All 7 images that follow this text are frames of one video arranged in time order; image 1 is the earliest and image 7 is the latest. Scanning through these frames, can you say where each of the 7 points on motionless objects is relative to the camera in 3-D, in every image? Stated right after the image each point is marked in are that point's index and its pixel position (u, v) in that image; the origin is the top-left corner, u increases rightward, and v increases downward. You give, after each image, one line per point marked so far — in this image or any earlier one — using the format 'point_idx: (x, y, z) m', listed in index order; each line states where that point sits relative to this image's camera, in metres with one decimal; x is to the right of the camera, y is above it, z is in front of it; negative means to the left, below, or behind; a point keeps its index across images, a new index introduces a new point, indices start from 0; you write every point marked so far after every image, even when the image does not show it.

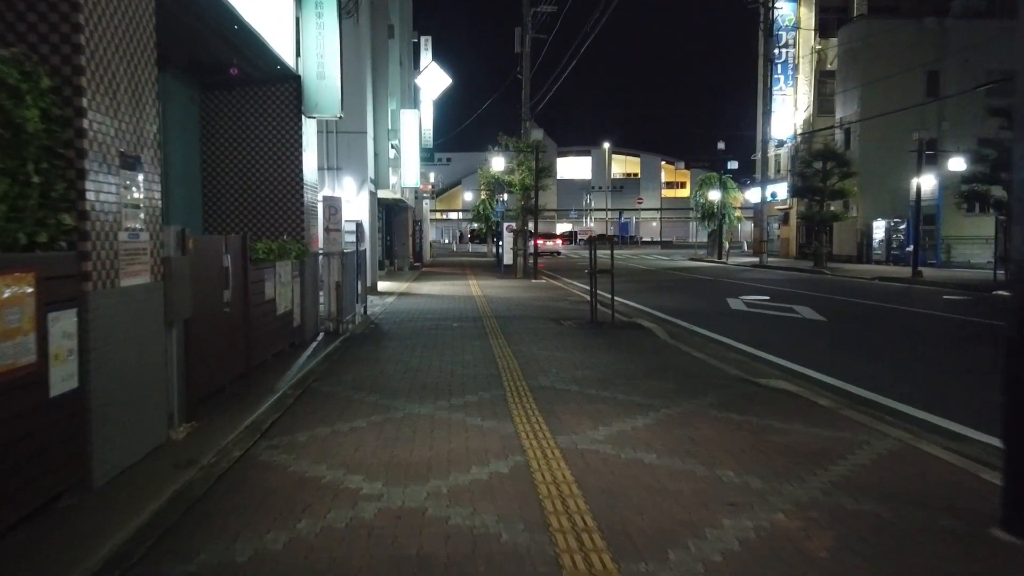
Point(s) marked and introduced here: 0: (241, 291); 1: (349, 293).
0: (-3.5, 0.0, +9.5) m
1: (-3.5, -0.1, +15.6) m
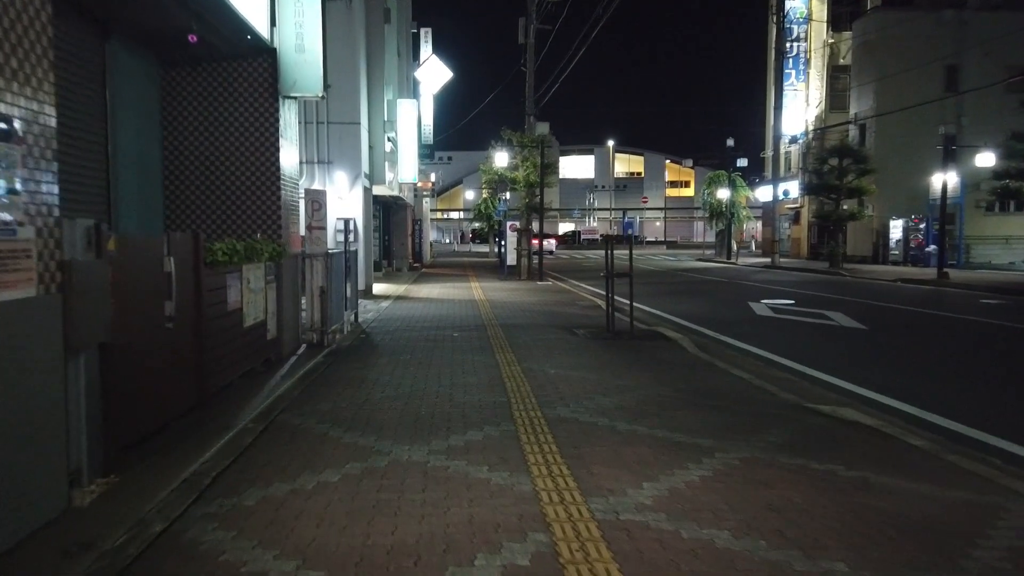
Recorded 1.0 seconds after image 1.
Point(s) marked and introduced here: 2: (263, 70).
0: (-3.4, -0.1, +7.8) m
1: (-3.3, -0.2, +13.9) m
2: (-3.8, +3.3, +11.2) m
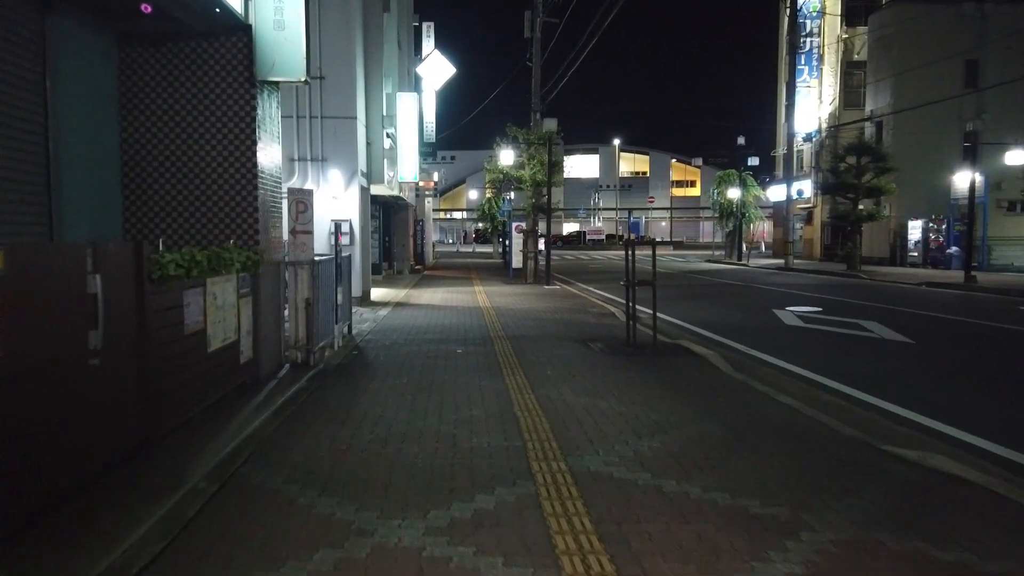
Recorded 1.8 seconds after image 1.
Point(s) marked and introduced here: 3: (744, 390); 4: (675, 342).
0: (-3.2, -0.3, +6.3) m
1: (-3.2, -0.4, +12.4) m
2: (-3.6, +3.1, +9.7) m
3: (+3.2, -1.4, +10.2) m
4: (+3.1, -1.0, +14.2) m
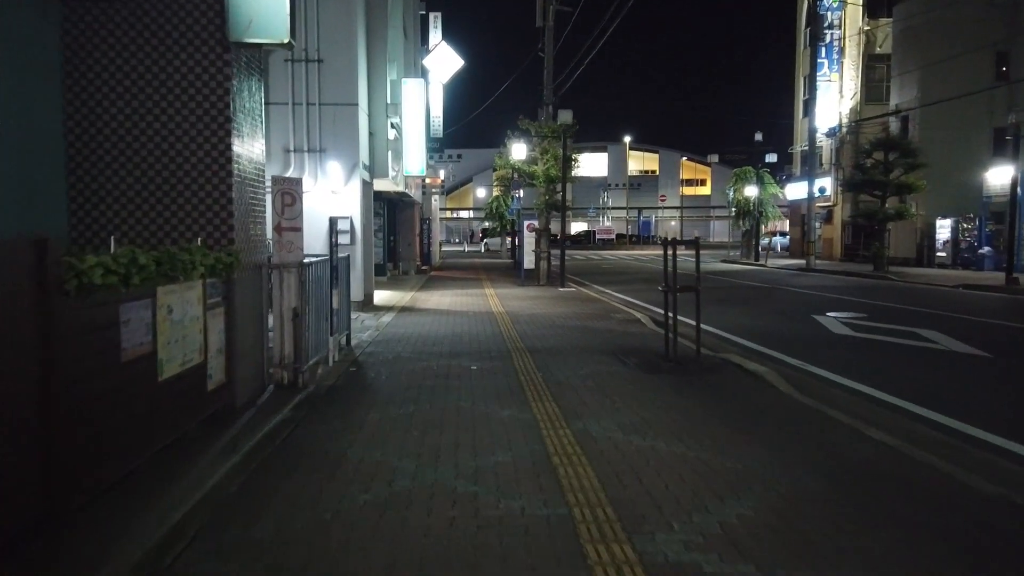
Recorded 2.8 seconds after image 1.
0: (-2.9, -0.4, +4.5) m
1: (-2.8, -0.5, +10.6) m
2: (-3.3, +3.0, +8.0) m
3: (+3.5, -1.5, +8.4) m
4: (+3.5, -1.1, +12.4) m
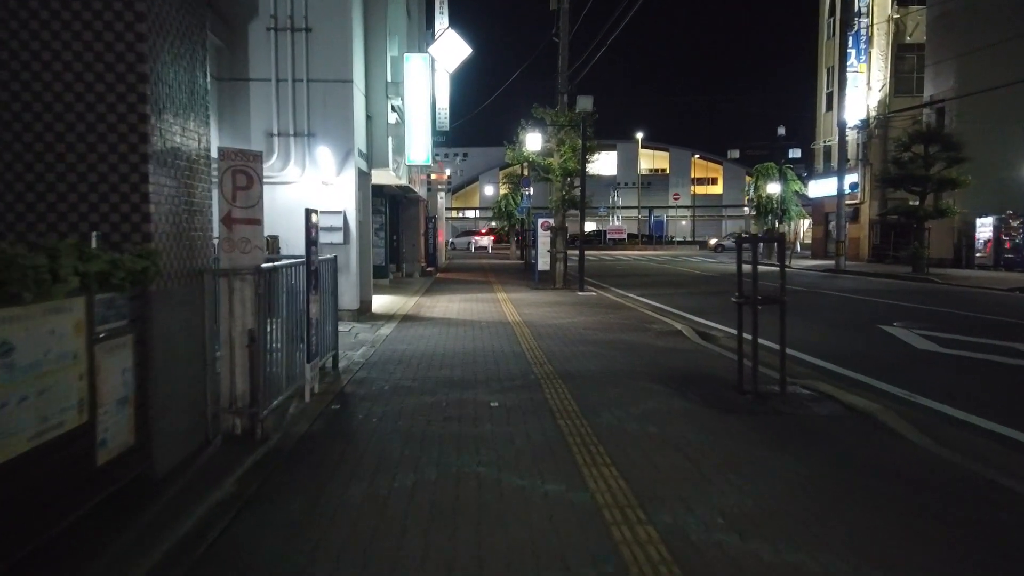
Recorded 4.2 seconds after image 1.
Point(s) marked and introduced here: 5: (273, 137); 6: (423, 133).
0: (-2.6, -0.6, +1.9) m
1: (-2.5, -0.6, +8.0) m
2: (-2.9, +2.9, +5.4) m
3: (+3.9, -1.7, +5.8) m
4: (+3.9, -1.3, +9.8) m
5: (-5.0, +3.2, +15.6) m
6: (-2.3, +4.0, +19.1) m
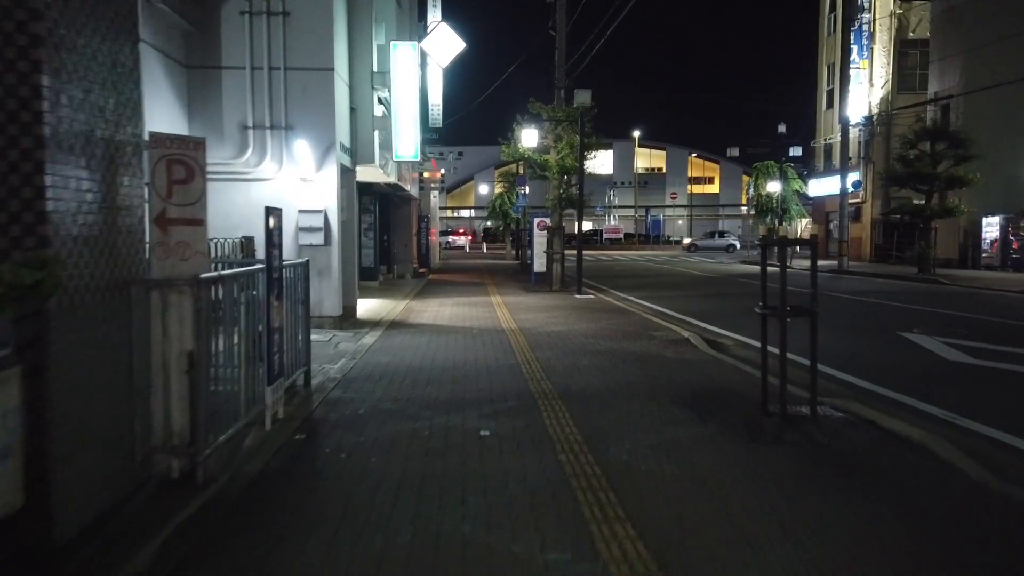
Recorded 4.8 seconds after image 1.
0: (-2.6, -0.7, +0.8) m
1: (-2.5, -0.7, +6.9) m
2: (-3.0, +2.8, +4.2) m
3: (+3.8, -1.8, +4.7) m
4: (+3.8, -1.4, +8.7) m
5: (-5.2, +3.1, +14.4) m
6: (-2.4, +3.9, +17.9) m
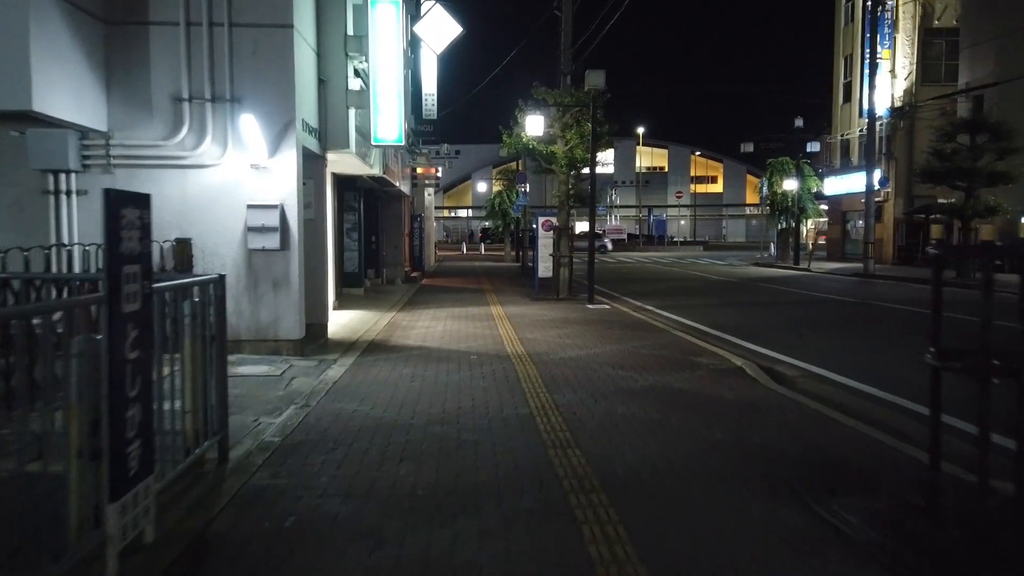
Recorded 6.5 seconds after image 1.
0: (-2.5, -0.9, -2.3) m
1: (-2.4, -1.0, +3.8) m
2: (-2.8, +2.5, +1.1) m
3: (+4.0, -2.0, +1.6) m
4: (+3.9, -1.6, +5.6) m
5: (-5.0, +2.8, +11.3) m
6: (-2.3, +3.6, +14.8) m
